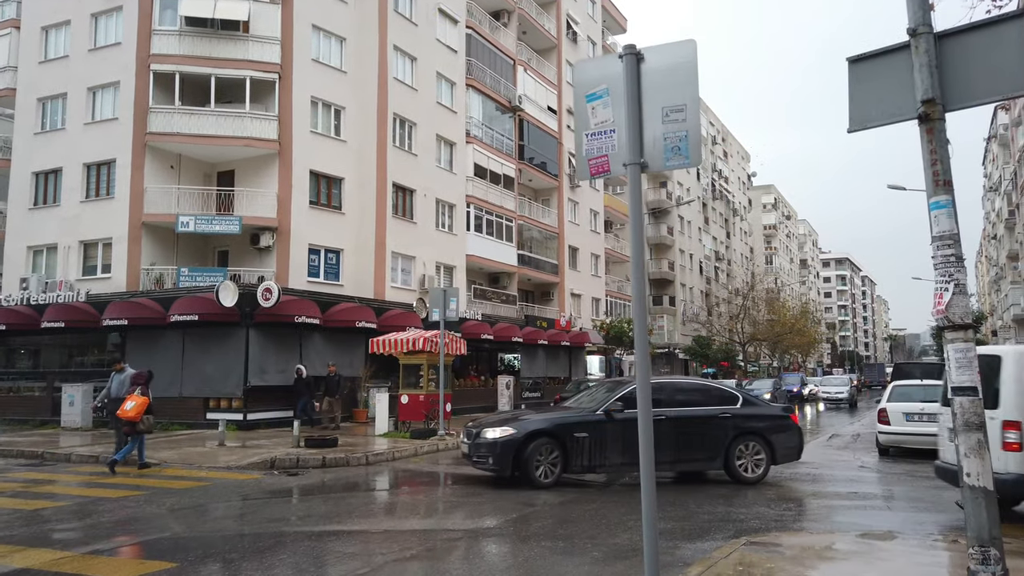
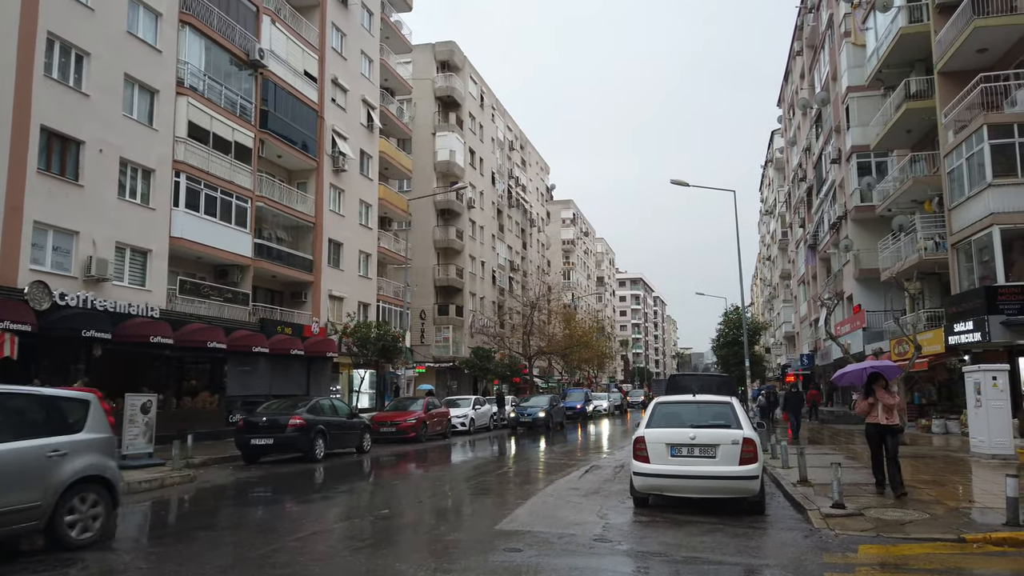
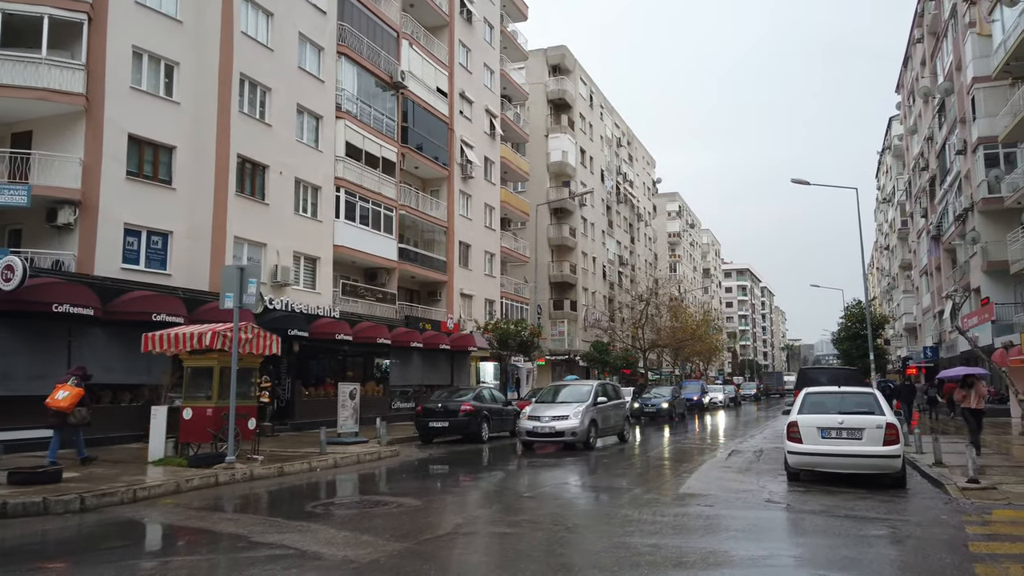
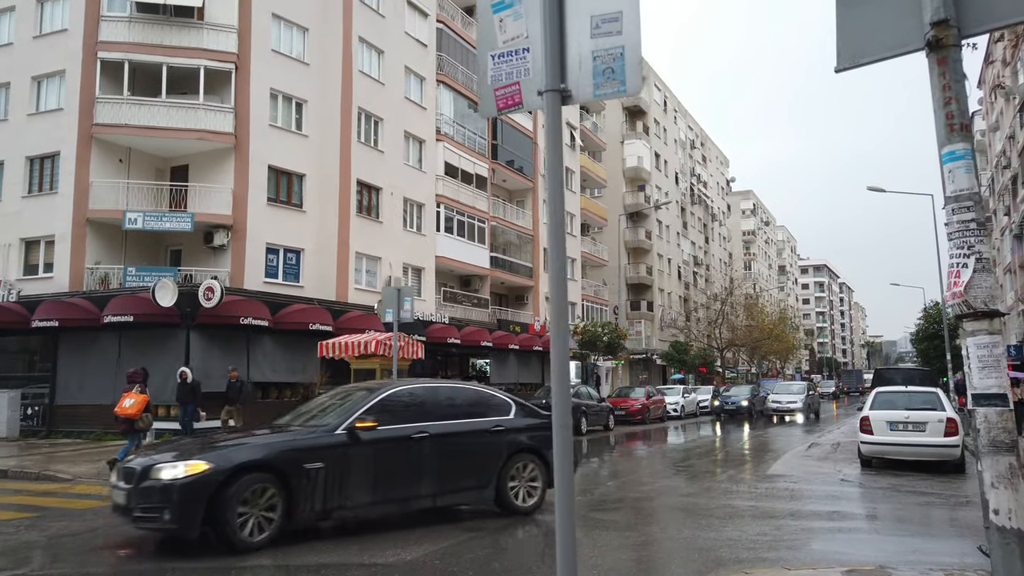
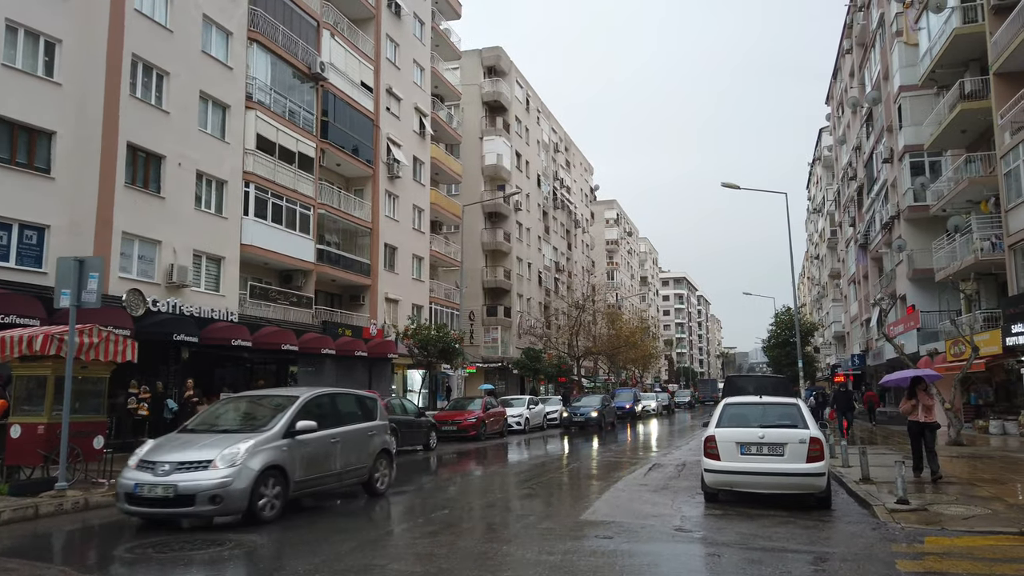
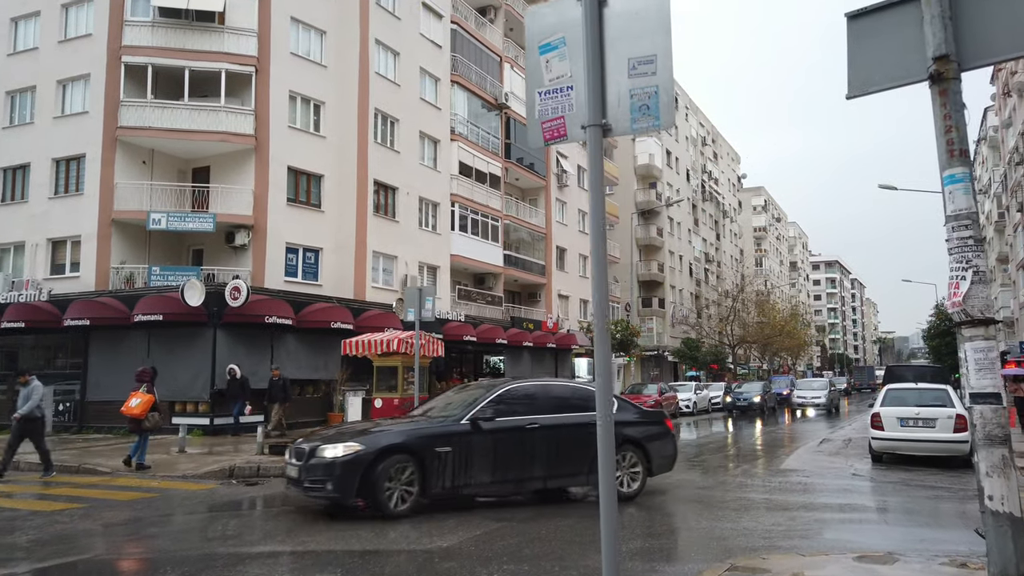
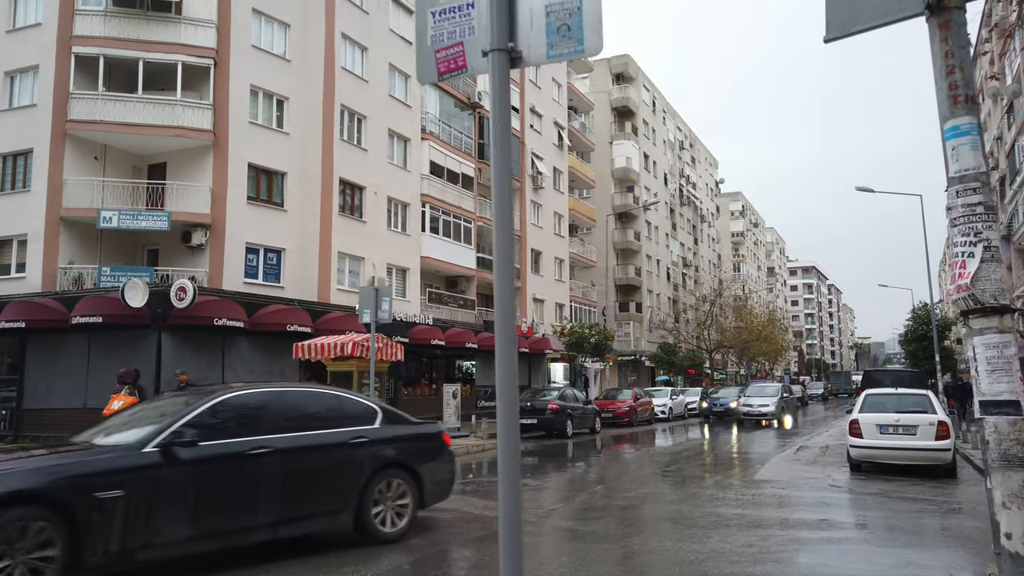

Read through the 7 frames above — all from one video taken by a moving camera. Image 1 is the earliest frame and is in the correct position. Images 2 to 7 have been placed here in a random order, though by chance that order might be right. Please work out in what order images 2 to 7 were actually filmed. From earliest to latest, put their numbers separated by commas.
6, 4, 7, 3, 5, 2
